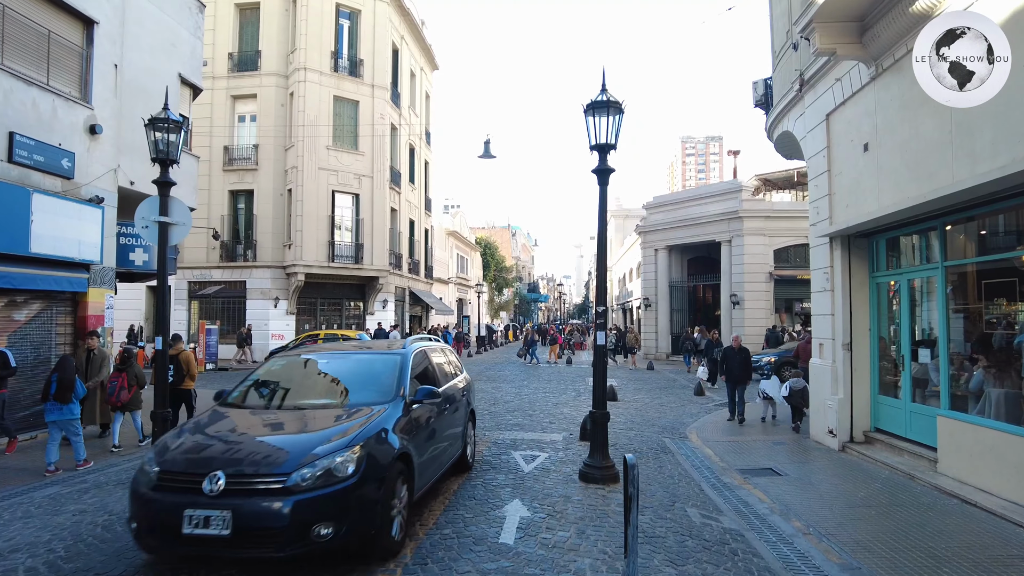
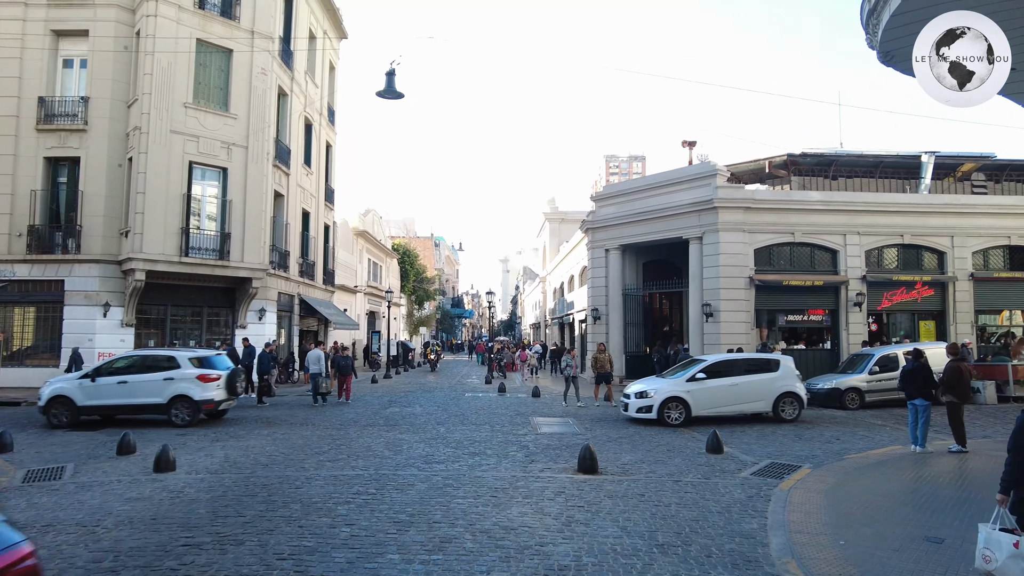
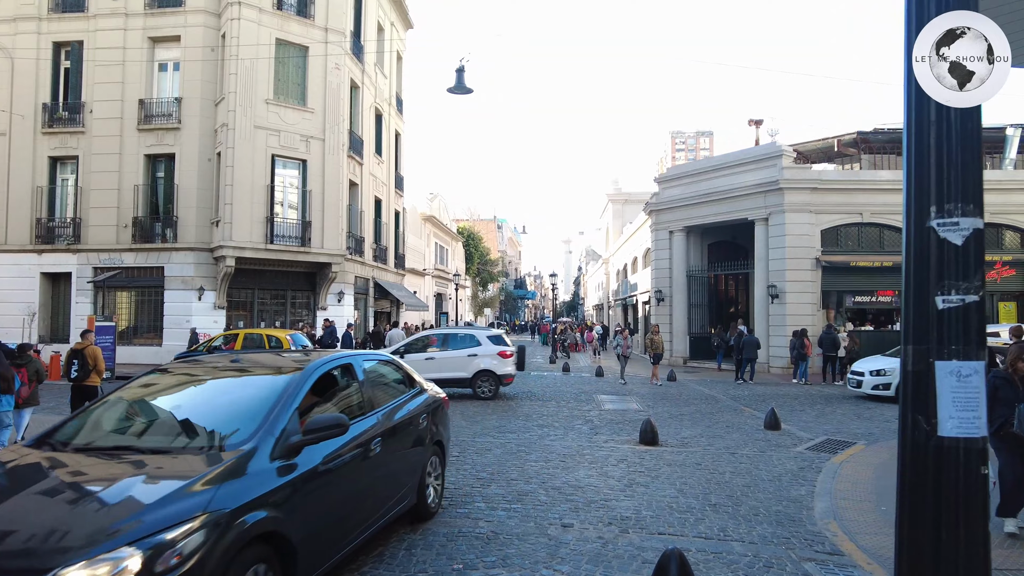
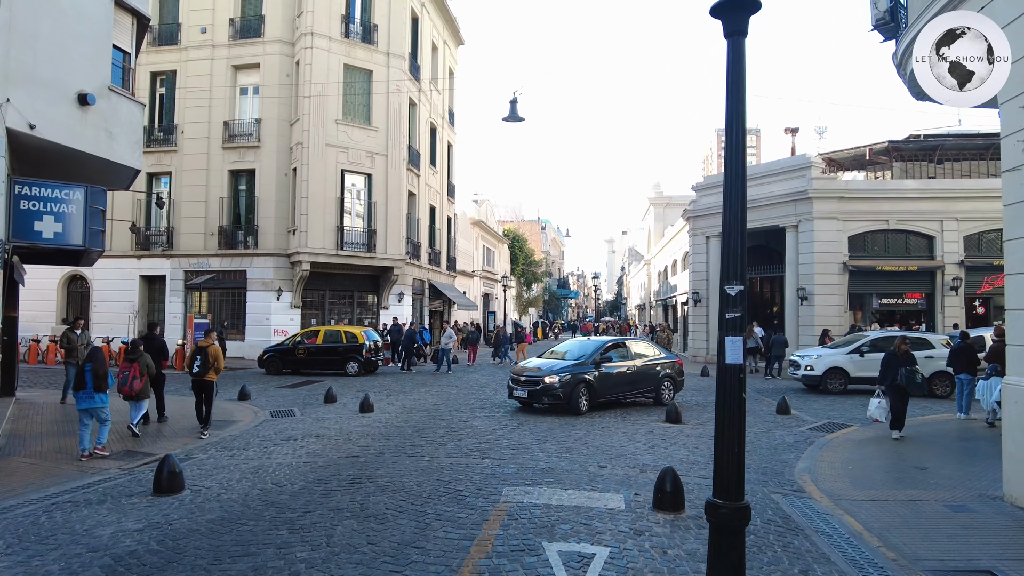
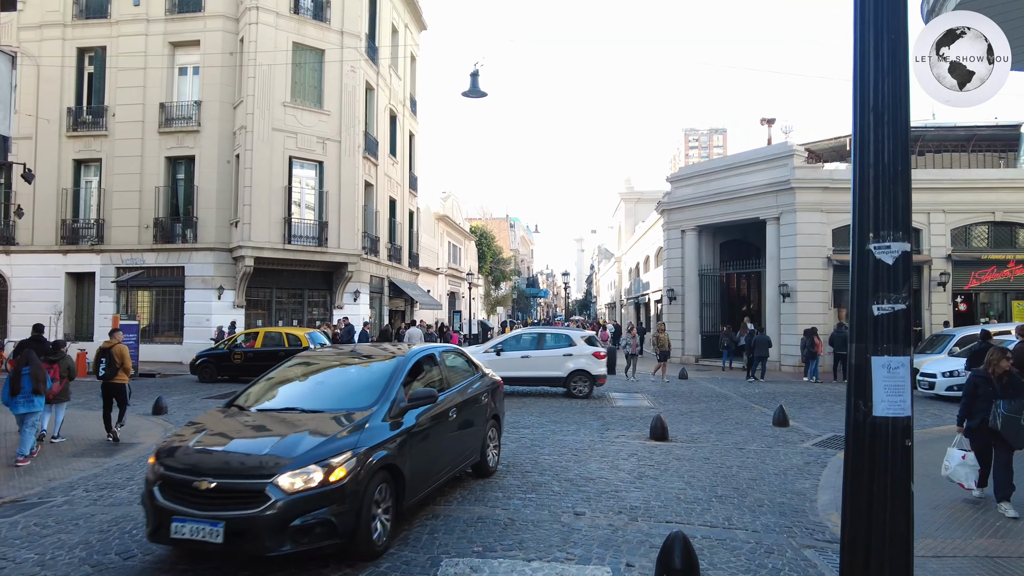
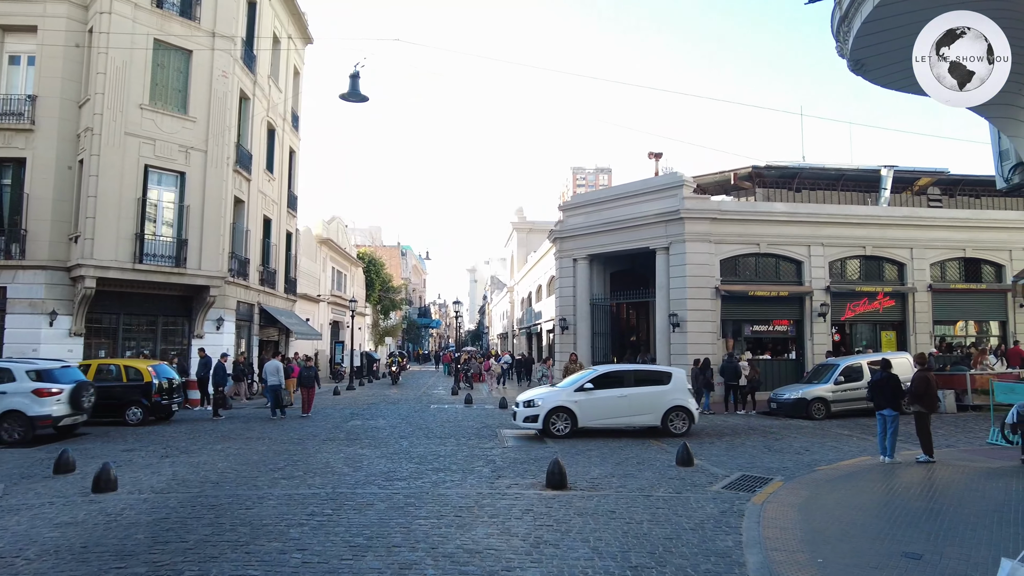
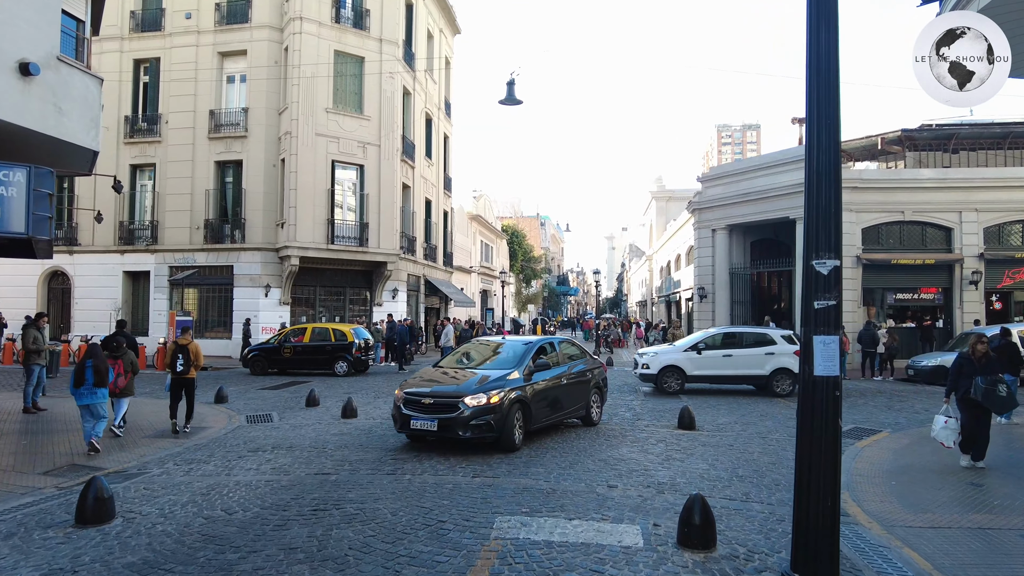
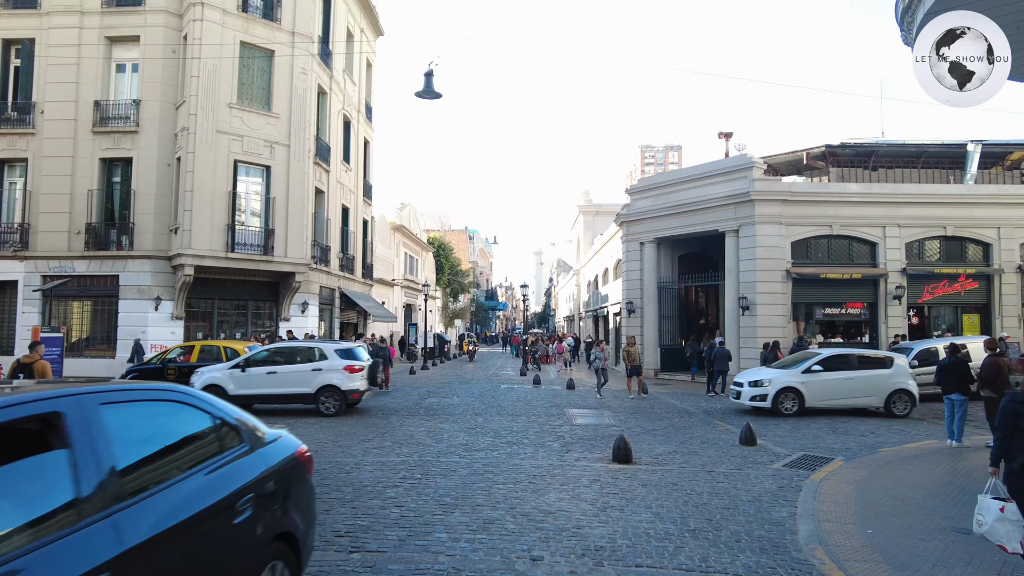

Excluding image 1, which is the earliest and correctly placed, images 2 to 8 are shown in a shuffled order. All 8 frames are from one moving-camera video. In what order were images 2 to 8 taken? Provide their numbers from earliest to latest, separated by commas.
4, 7, 5, 3, 8, 2, 6
